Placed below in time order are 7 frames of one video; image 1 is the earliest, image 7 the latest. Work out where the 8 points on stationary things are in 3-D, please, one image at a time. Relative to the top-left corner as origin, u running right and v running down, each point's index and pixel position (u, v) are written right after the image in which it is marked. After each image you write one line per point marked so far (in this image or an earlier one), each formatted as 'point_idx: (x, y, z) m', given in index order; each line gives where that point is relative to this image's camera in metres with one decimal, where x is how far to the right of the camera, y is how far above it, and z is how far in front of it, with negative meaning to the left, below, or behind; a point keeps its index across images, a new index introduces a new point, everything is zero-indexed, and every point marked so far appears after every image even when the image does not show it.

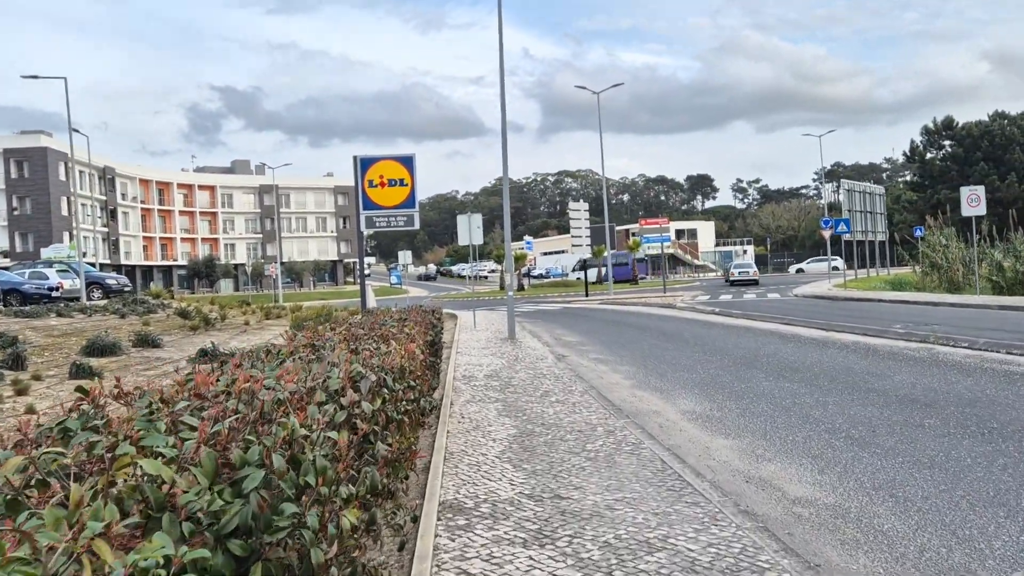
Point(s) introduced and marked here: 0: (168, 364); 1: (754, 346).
0: (-6.8, -1.5, +14.9) m
1: (+3.9, -0.9, +12.3) m
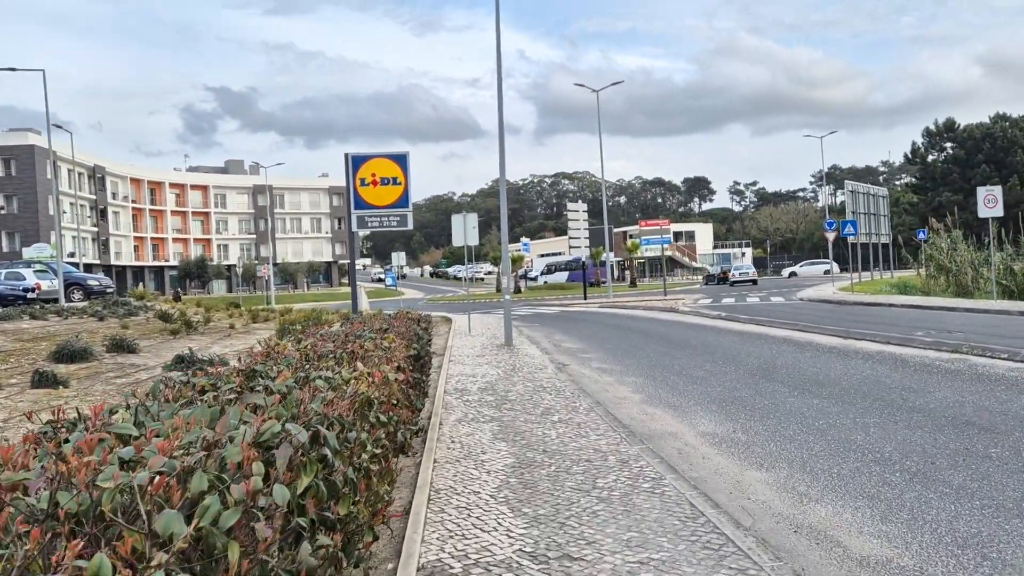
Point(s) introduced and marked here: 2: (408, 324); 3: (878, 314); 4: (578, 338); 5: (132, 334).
0: (-6.8, -1.5, +14.0) m
1: (+3.8, -1.0, +11.4) m
2: (-1.2, -0.4, +8.5) m
3: (+8.4, -0.6, +17.4) m
4: (+1.4, -1.1, +16.1) m
5: (-9.0, -1.1, +17.9) m
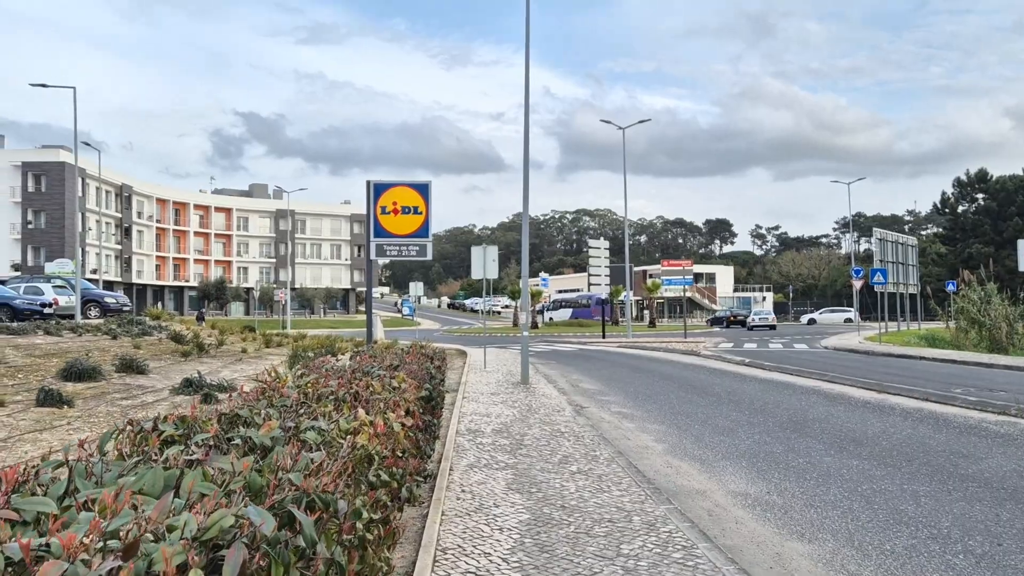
0: (-6.5, -1.9, +13.6) m
1: (+4.1, -1.7, +10.8) m
2: (-1.0, -0.8, +8.0) m
3: (+8.8, -1.8, +16.8) m
4: (+1.8, -1.9, +15.6) m
5: (-8.6, -1.6, +17.6) m
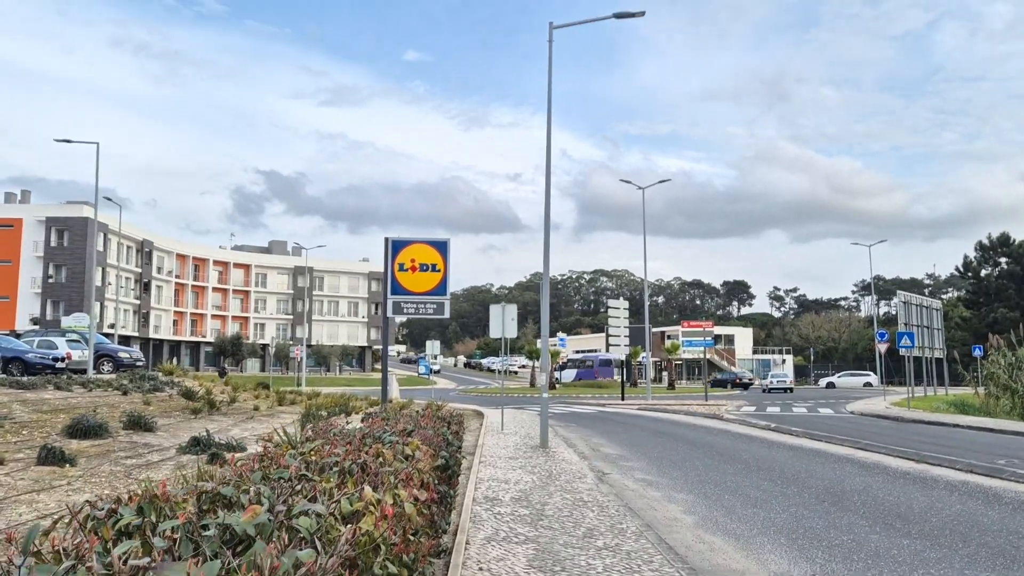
0: (-6.2, -2.9, +13.2) m
1: (+4.3, -2.5, +10.2) m
2: (-0.8, -1.4, +7.6) m
3: (+9.2, -3.1, +16.0) m
4: (+2.1, -3.1, +15.0) m
5: (-8.2, -2.8, +17.3) m
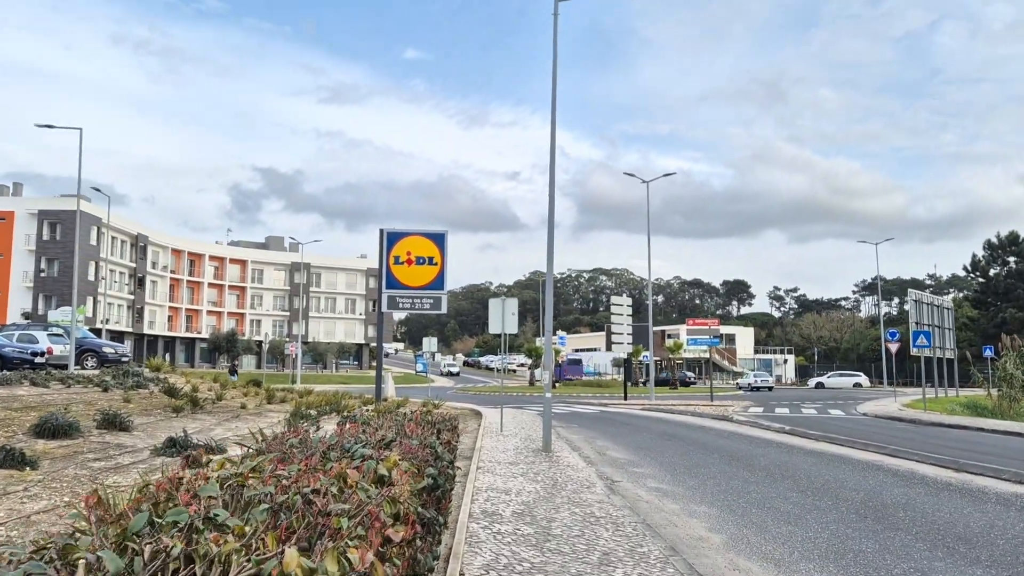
0: (-6.2, -2.7, +12.3) m
1: (+4.3, -2.4, +9.2) m
2: (-0.8, -1.2, +6.6) m
3: (+9.2, -3.0, +15.1) m
4: (+2.1, -2.9, +14.0) m
5: (-8.2, -2.6, +16.3) m
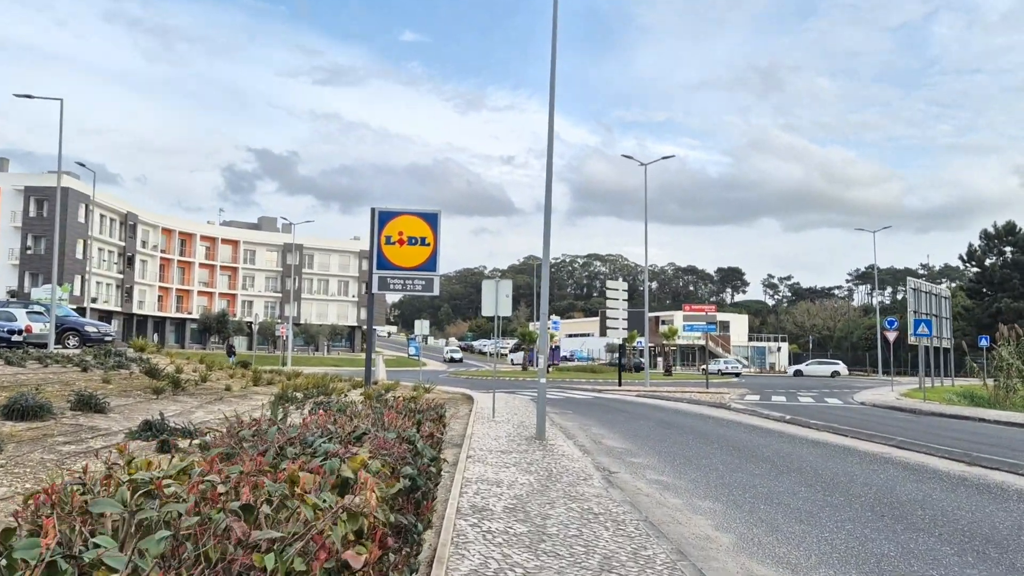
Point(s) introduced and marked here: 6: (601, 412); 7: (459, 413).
0: (-6.4, -2.3, +11.7) m
1: (+4.2, -2.2, +8.7) m
2: (-0.8, -1.0, +6.1) m
3: (+9.0, -2.8, +14.6) m
4: (+2.0, -2.6, +13.5) m
5: (-8.4, -2.1, +15.7) m
6: (+2.2, -3.0, +18.6) m
7: (-1.1, -2.6, +15.8) m
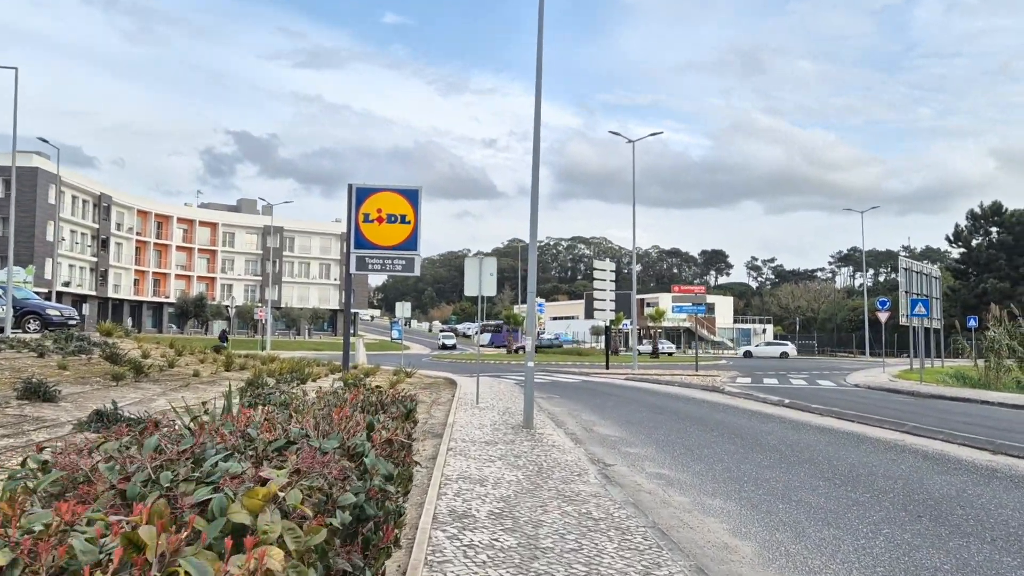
0: (-6.6, -2.0, +10.6) m
1: (+4.1, -1.9, +7.9) m
2: (-0.9, -0.8, +5.1) m
3: (+8.8, -2.4, +13.9) m
4: (+1.7, -2.2, +12.7) m
5: (-8.6, -1.7, +14.6) m
6: (+1.8, -2.5, +17.7) m
7: (-1.4, -2.2, +14.9) m
